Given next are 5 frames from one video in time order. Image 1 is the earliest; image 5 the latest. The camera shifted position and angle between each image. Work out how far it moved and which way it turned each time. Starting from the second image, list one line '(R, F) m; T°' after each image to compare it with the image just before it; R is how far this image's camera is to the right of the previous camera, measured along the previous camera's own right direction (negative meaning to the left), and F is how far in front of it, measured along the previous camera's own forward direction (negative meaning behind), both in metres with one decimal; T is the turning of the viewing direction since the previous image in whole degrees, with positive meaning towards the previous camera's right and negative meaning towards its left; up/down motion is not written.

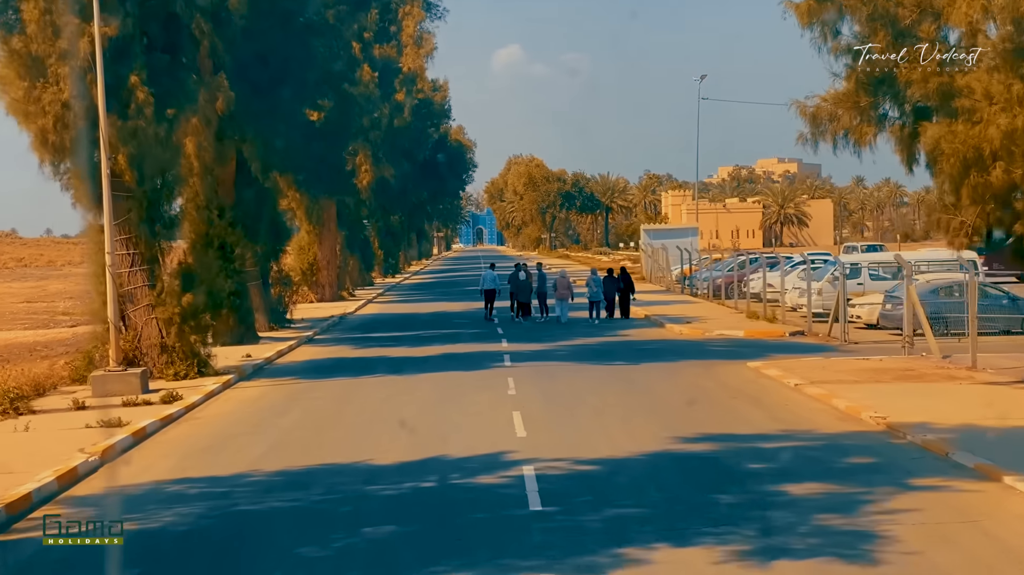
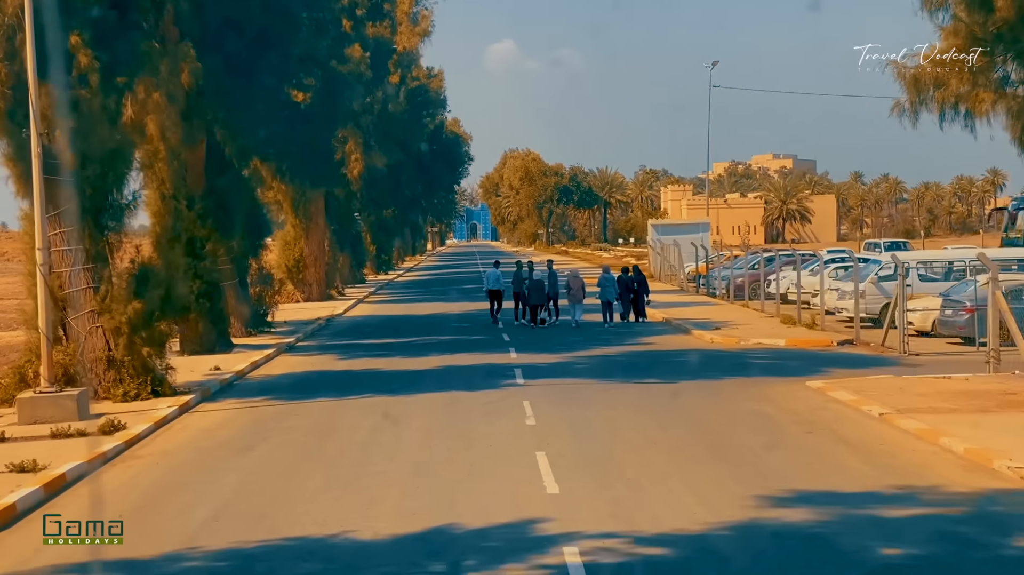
(-0.3, +3.7) m; 0°
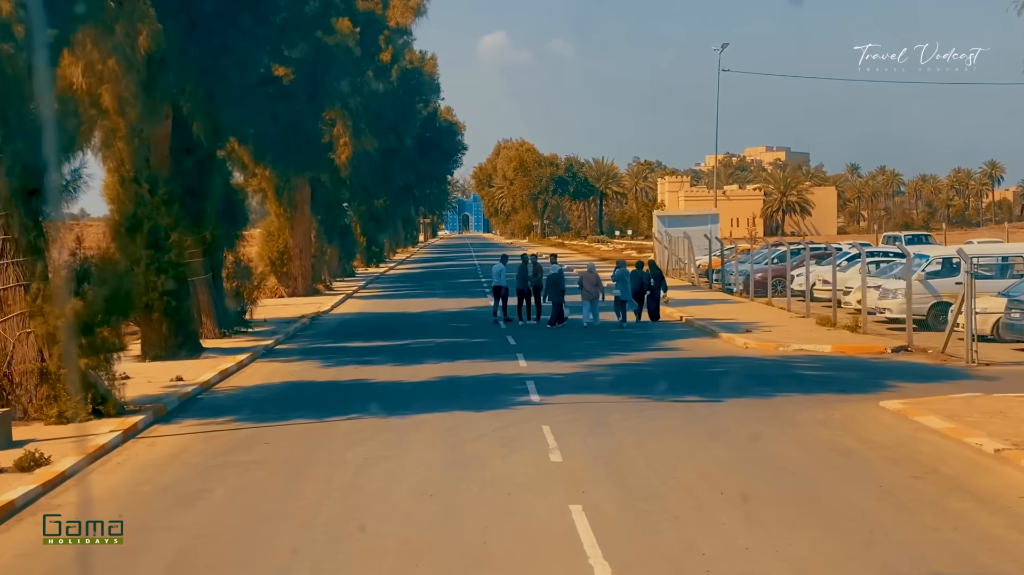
(-0.3, +3.3) m; 0°
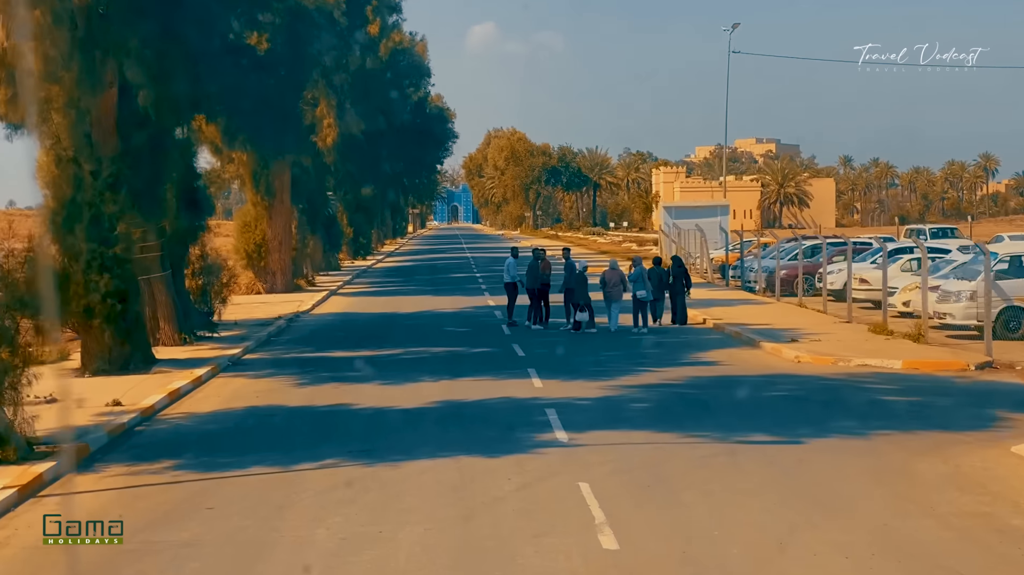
(-0.3, +3.8) m; +1°
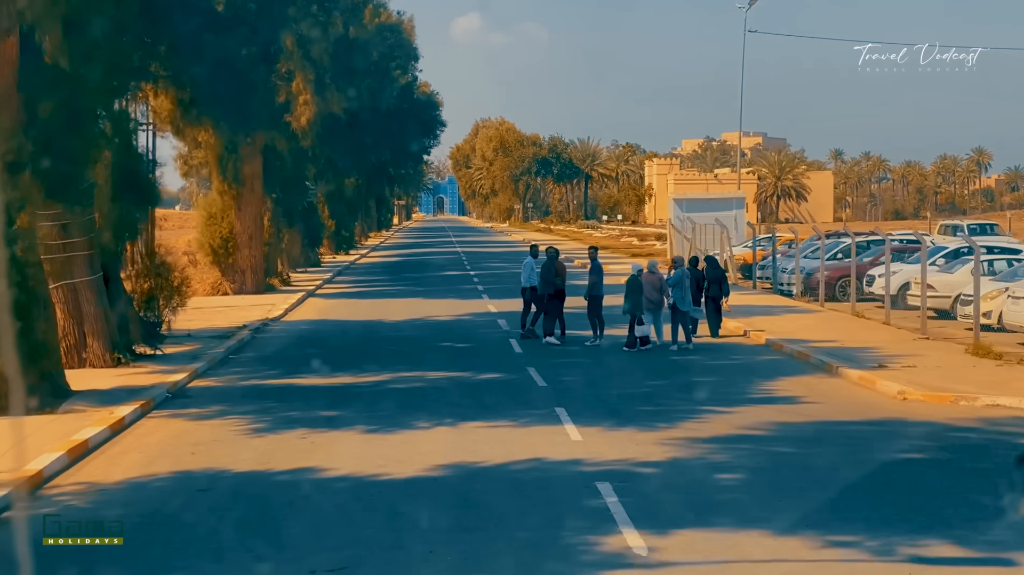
(-0.4, +4.8) m; +1°
